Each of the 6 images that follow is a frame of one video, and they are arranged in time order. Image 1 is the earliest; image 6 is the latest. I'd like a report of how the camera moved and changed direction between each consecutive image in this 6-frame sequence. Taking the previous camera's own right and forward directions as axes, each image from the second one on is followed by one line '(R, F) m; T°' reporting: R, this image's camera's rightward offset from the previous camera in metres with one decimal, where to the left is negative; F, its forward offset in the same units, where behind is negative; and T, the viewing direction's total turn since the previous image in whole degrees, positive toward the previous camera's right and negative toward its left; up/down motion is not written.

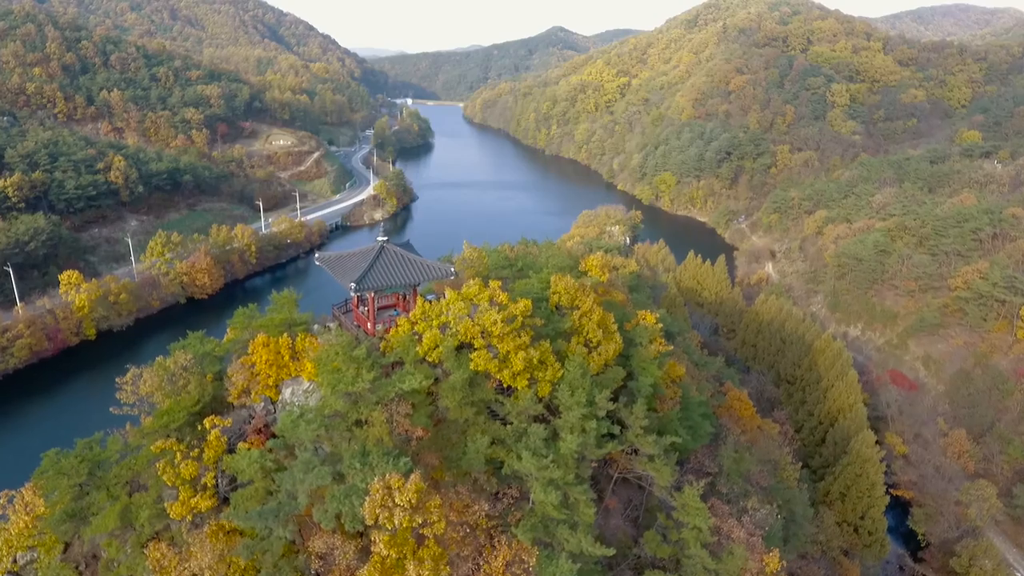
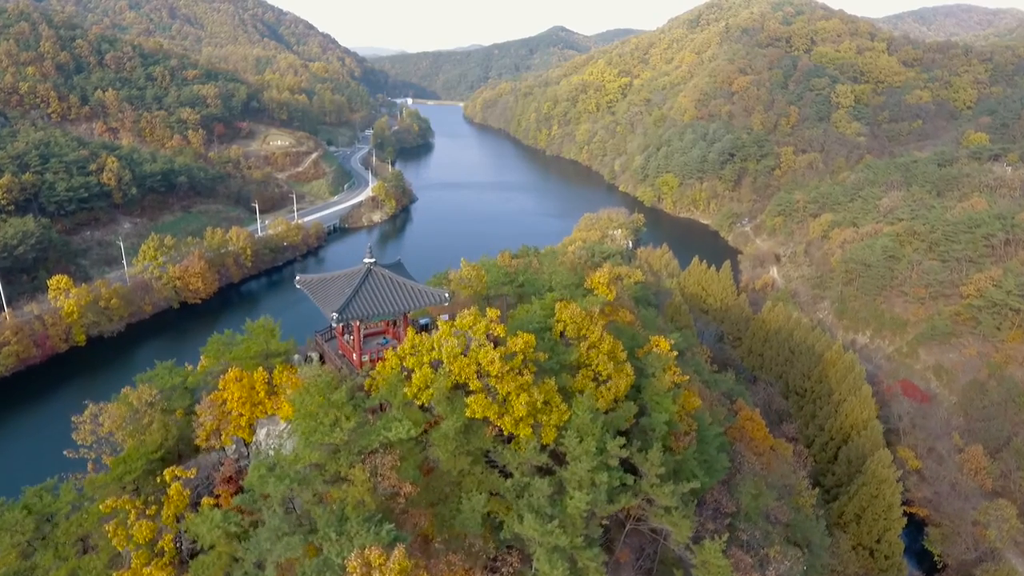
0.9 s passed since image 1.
(0.0, +0.8) m; 0°
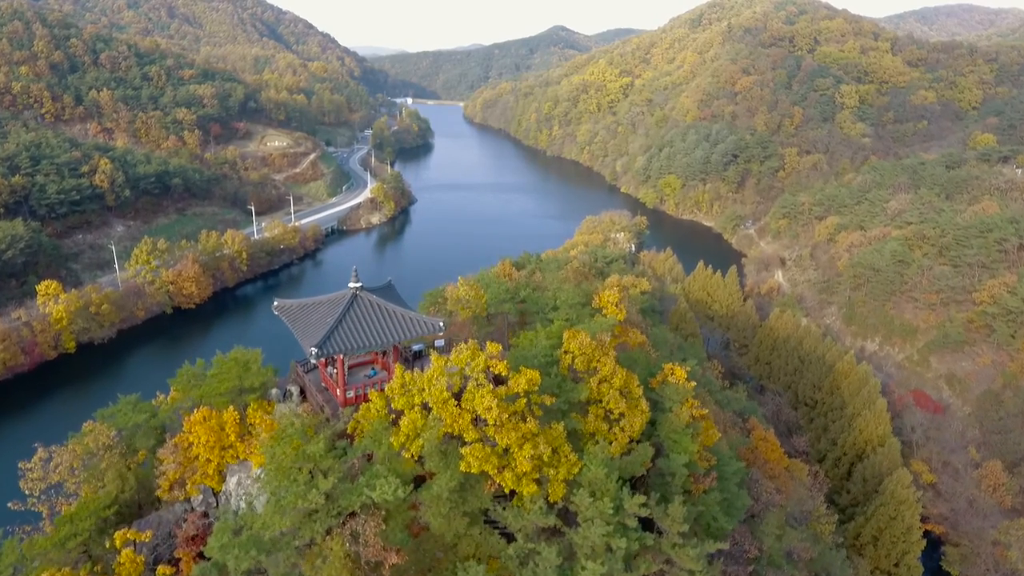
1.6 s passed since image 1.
(0.0, +0.8) m; 0°
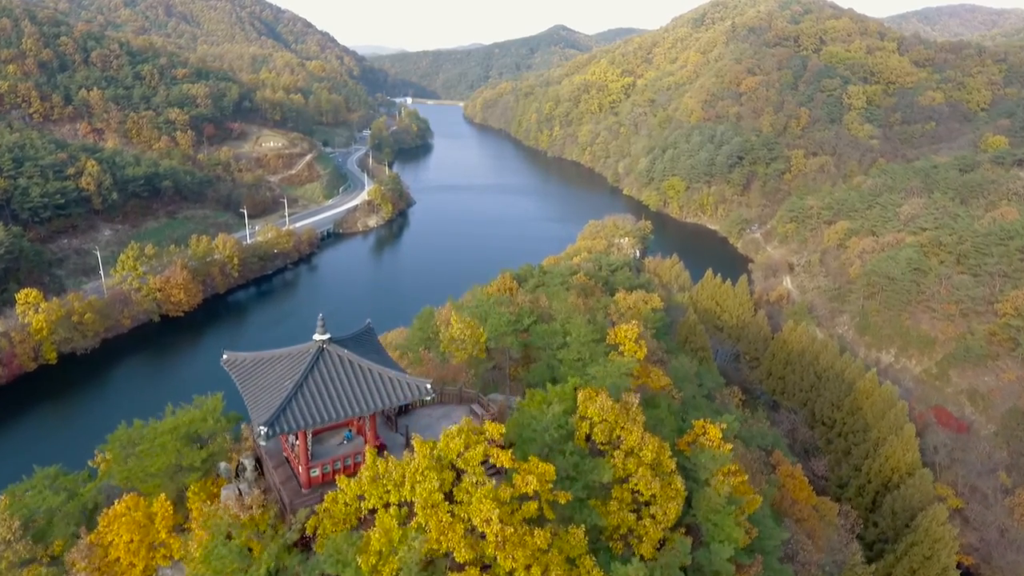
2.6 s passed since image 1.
(0.0, +1.3) m; 0°
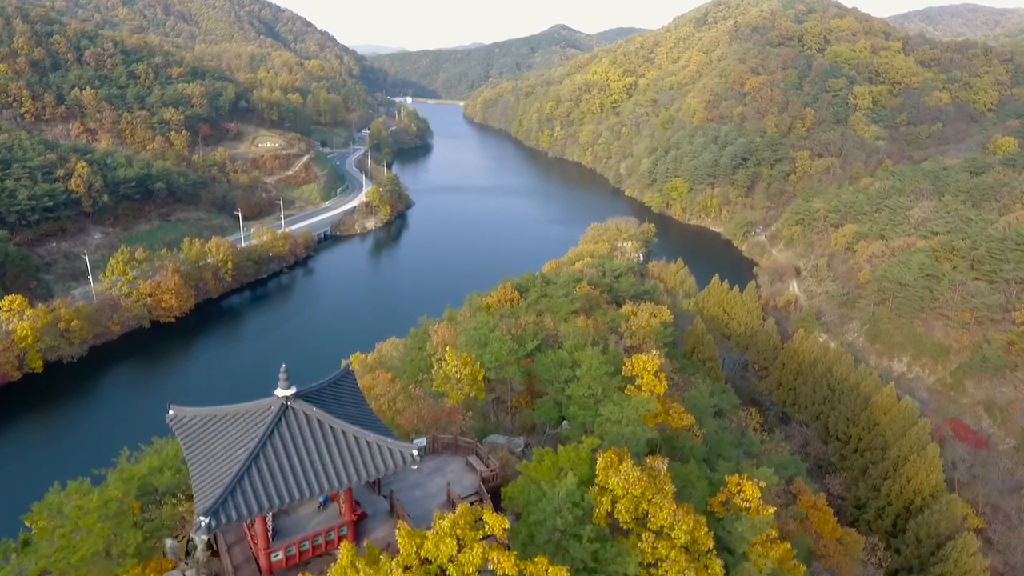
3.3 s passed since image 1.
(0.0, +0.9) m; 0°
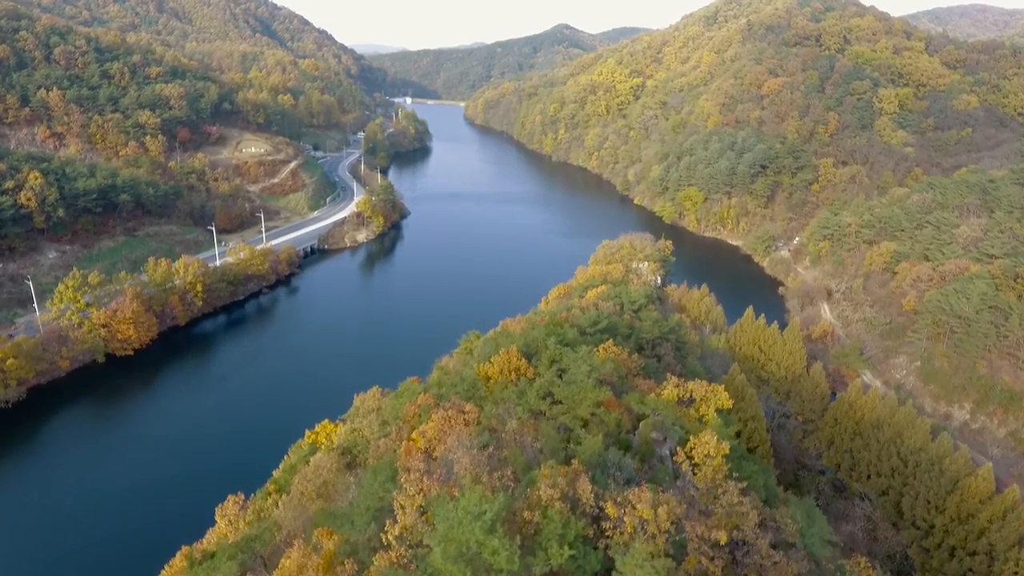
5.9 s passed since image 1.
(-0.1, +3.9) m; 0°
